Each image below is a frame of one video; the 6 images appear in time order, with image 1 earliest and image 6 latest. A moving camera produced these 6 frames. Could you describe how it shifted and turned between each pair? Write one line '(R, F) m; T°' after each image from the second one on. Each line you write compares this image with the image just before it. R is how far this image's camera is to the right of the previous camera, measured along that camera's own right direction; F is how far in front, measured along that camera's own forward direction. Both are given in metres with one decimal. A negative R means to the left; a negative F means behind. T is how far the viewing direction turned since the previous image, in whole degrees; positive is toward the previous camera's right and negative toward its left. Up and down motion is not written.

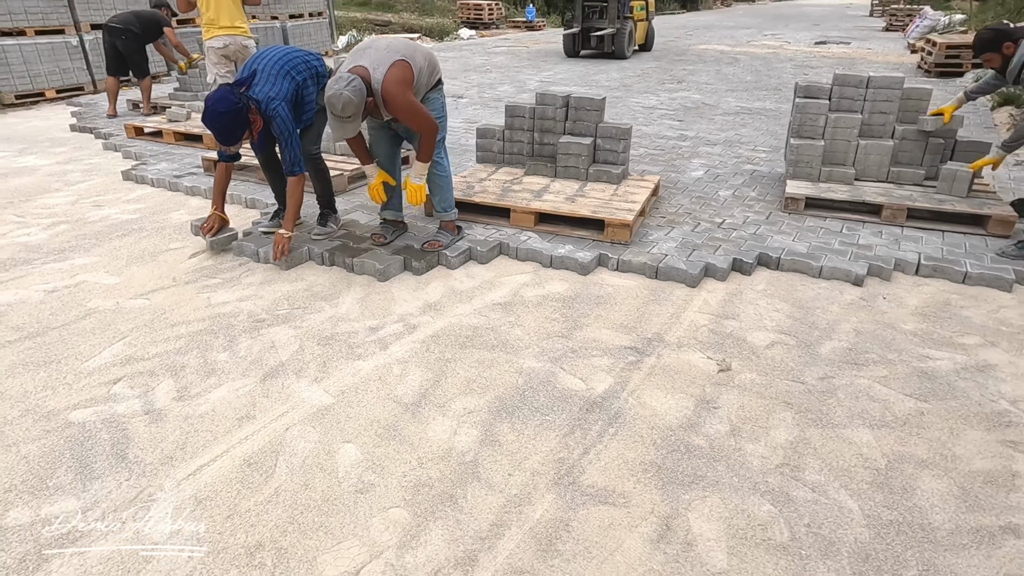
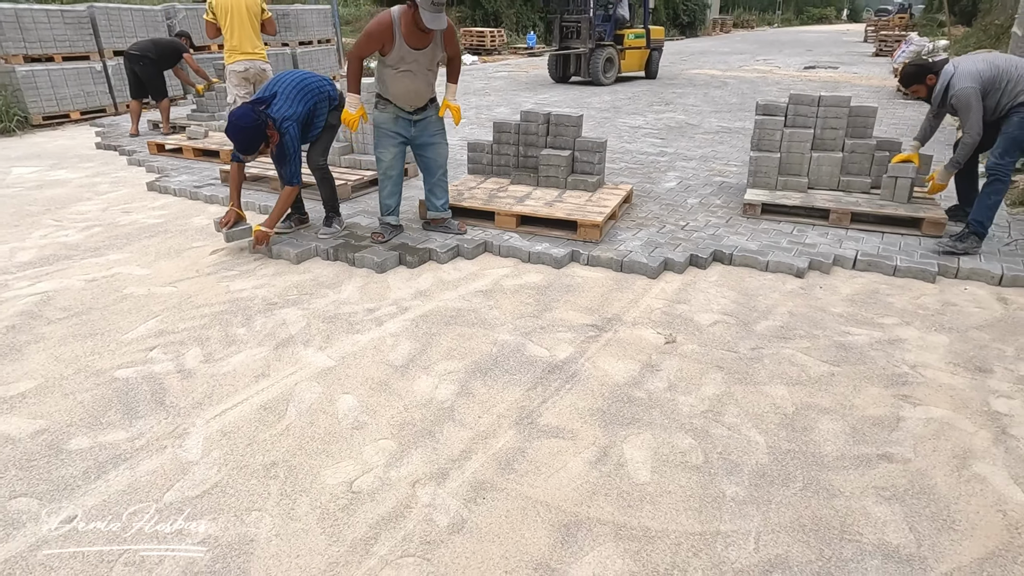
(+0.2, -0.5) m; 0°
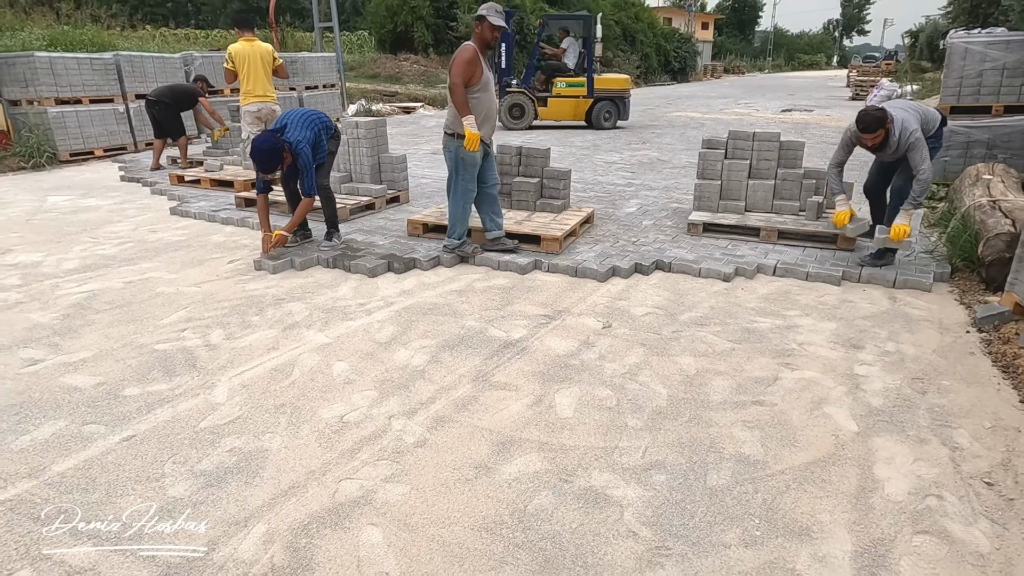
(+0.2, -0.8) m; 0°
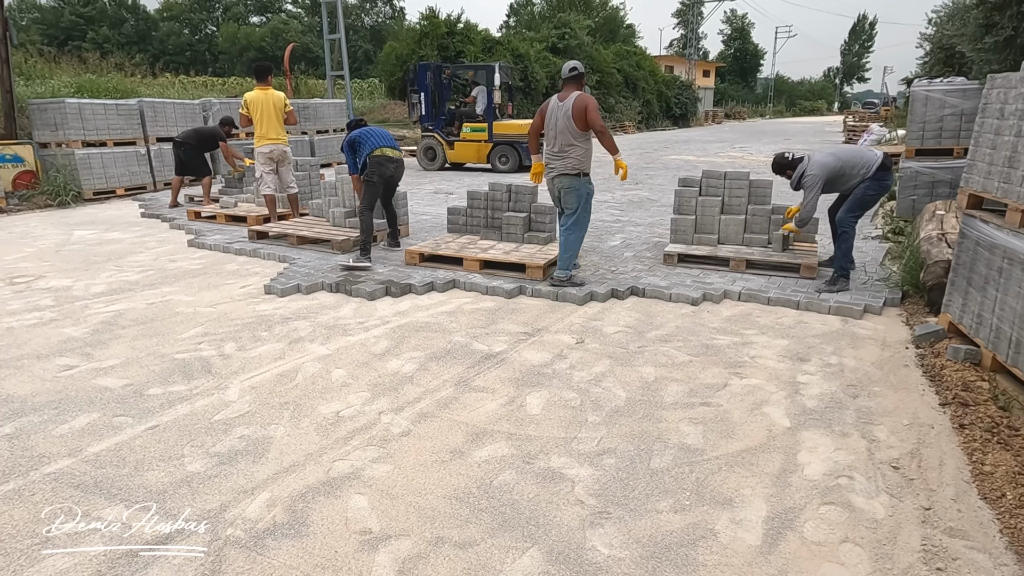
(+0.2, -0.5) m; -1°
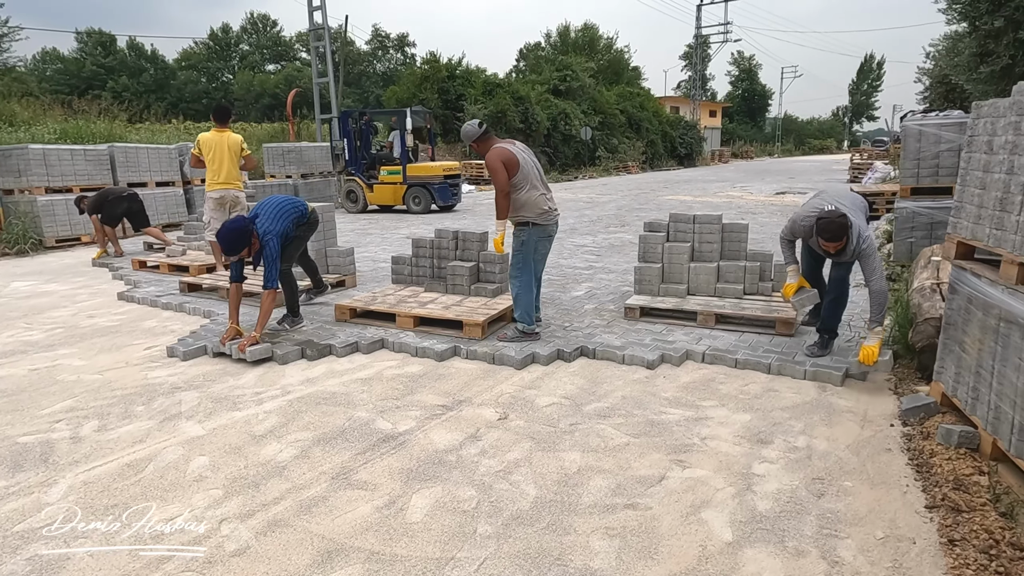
(+0.6, +0.7) m; -1°
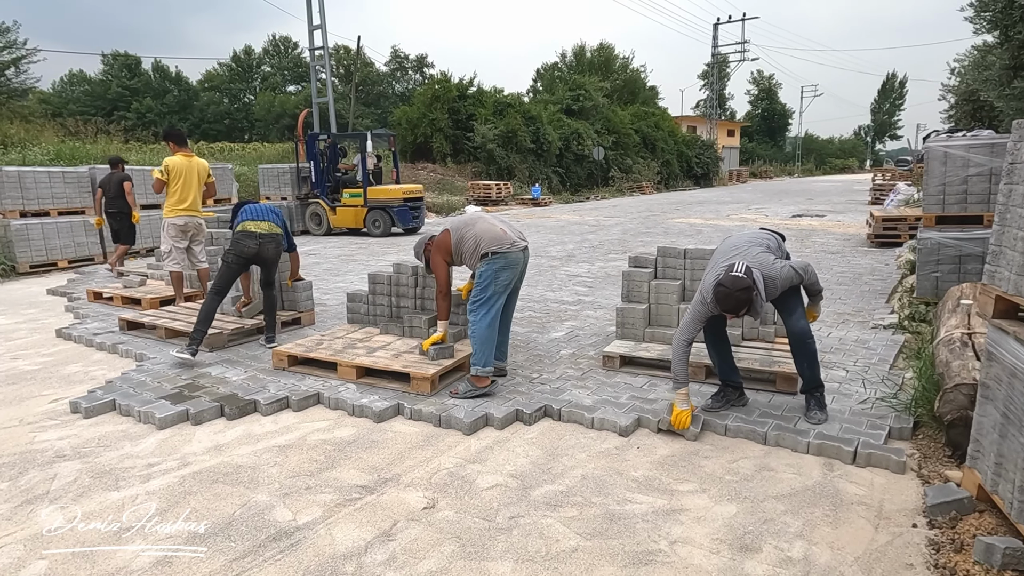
(+0.5, +0.7) m; -2°
